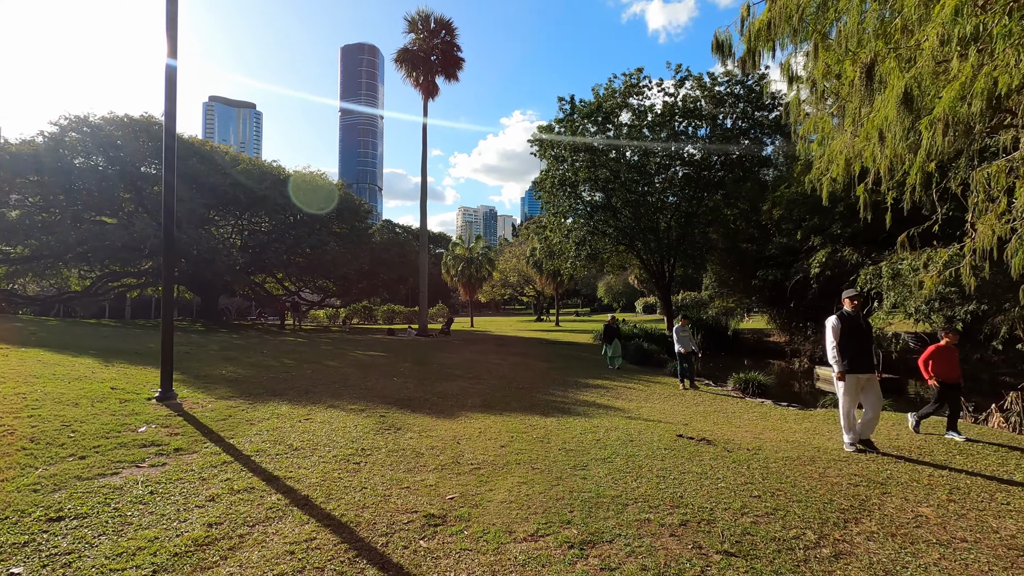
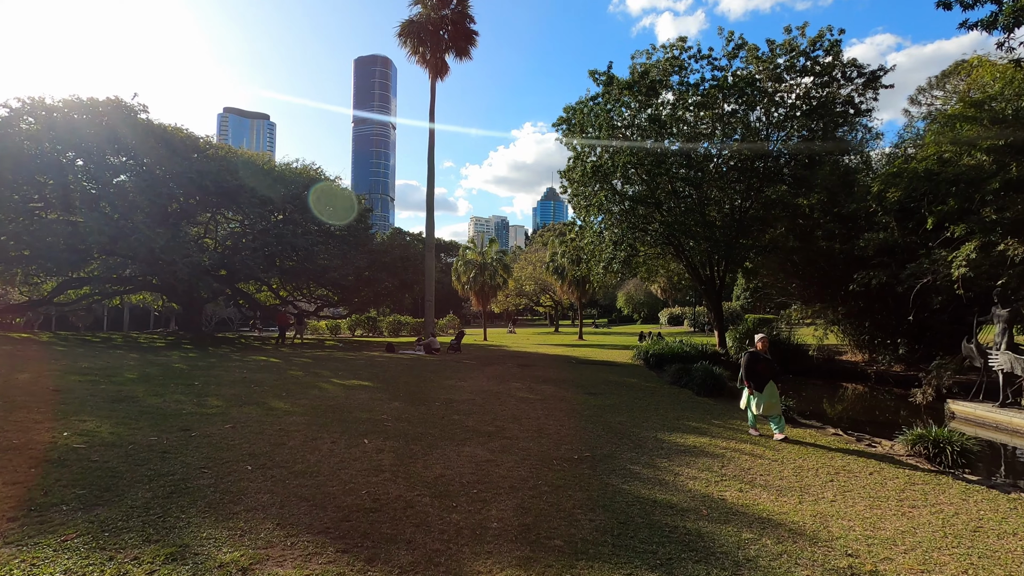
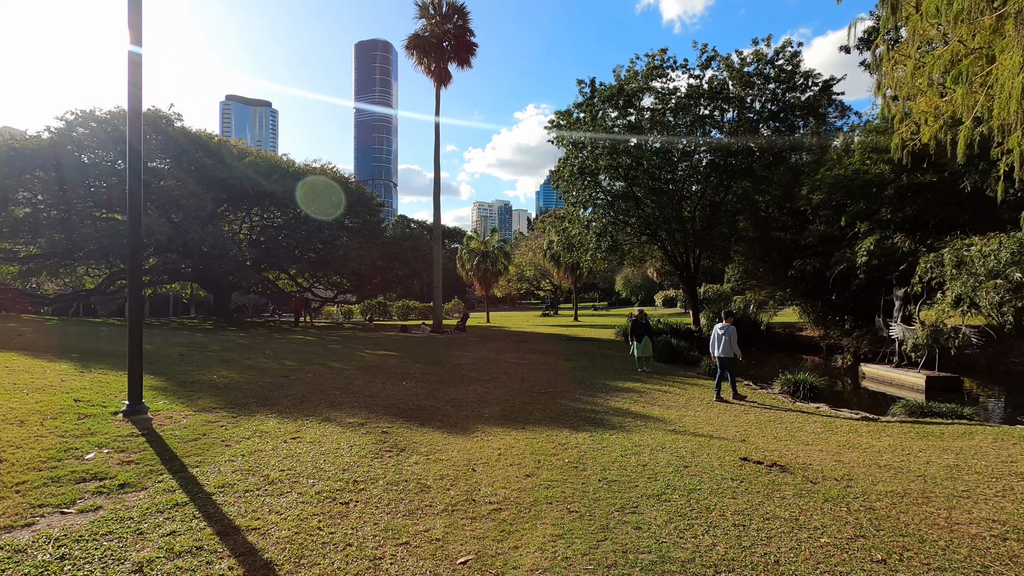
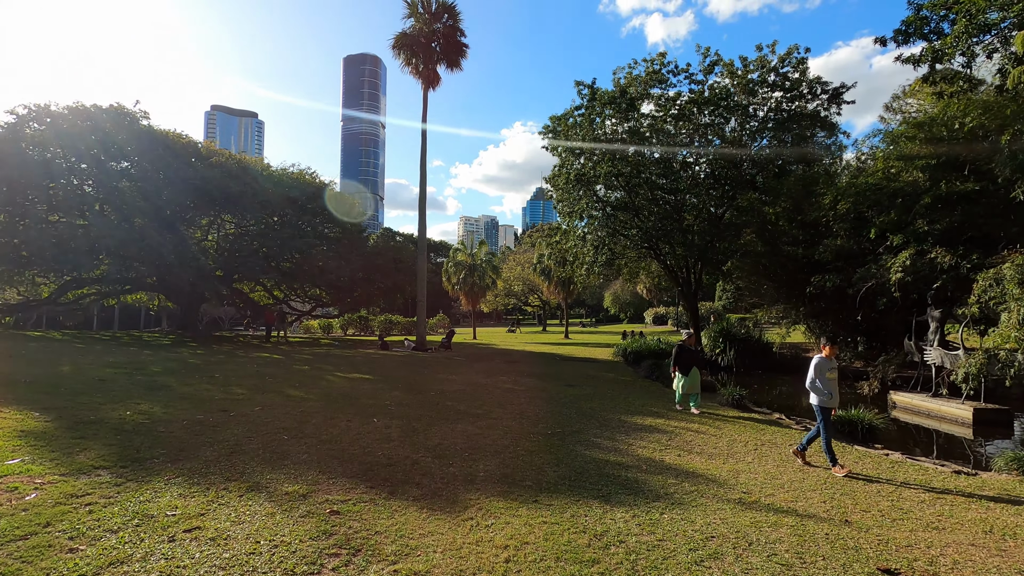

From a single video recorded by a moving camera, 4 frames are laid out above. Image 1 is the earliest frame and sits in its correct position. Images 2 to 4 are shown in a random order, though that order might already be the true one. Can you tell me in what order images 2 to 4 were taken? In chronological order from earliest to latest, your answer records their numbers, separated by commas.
3, 4, 2
